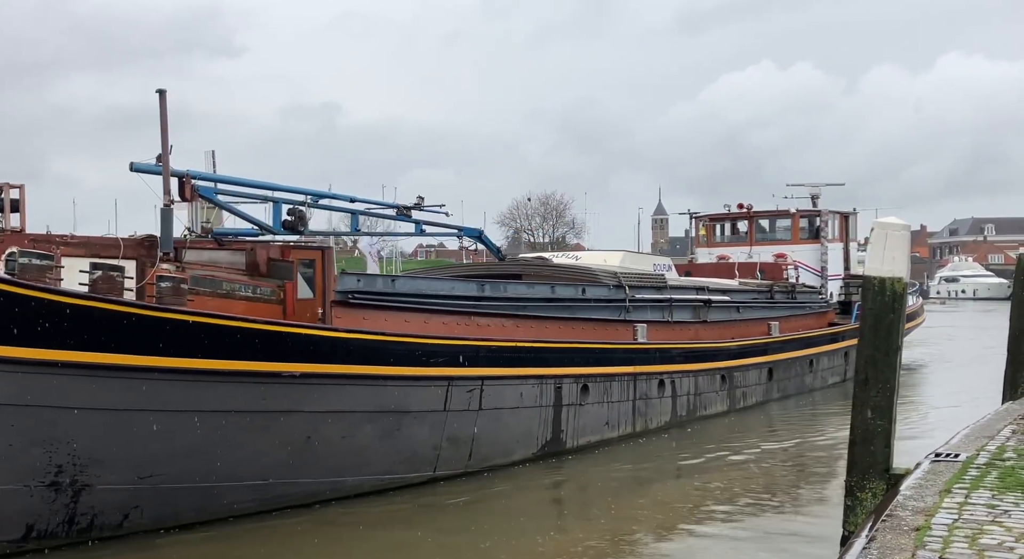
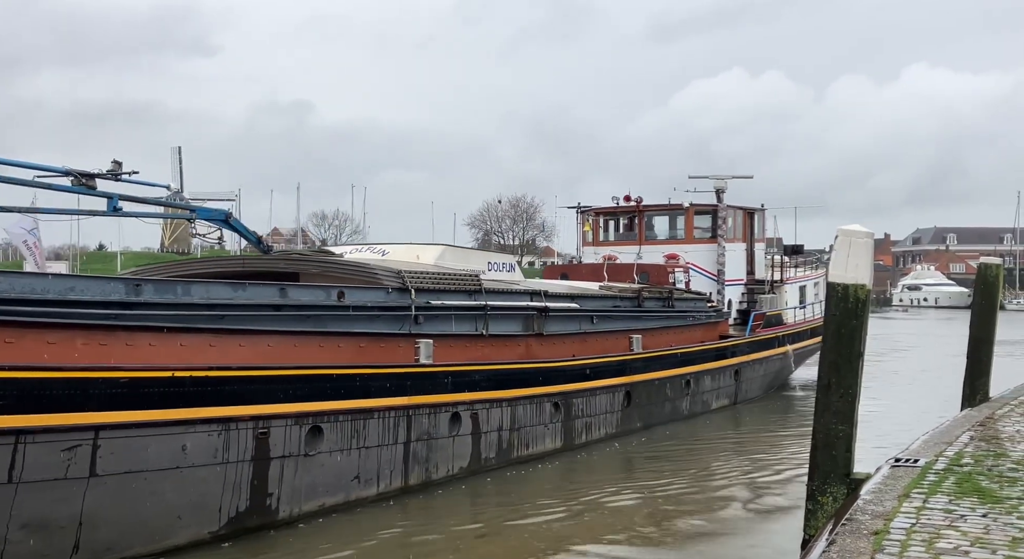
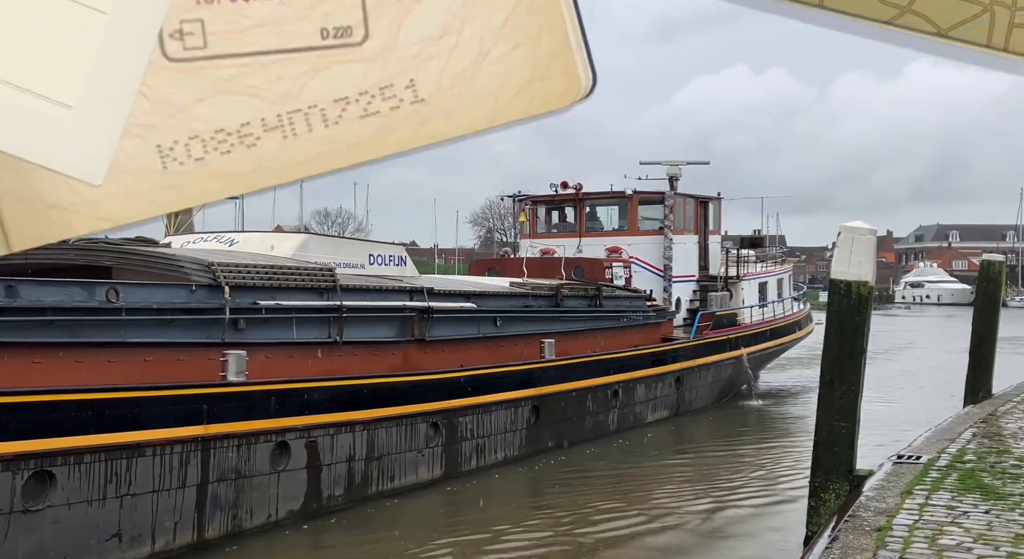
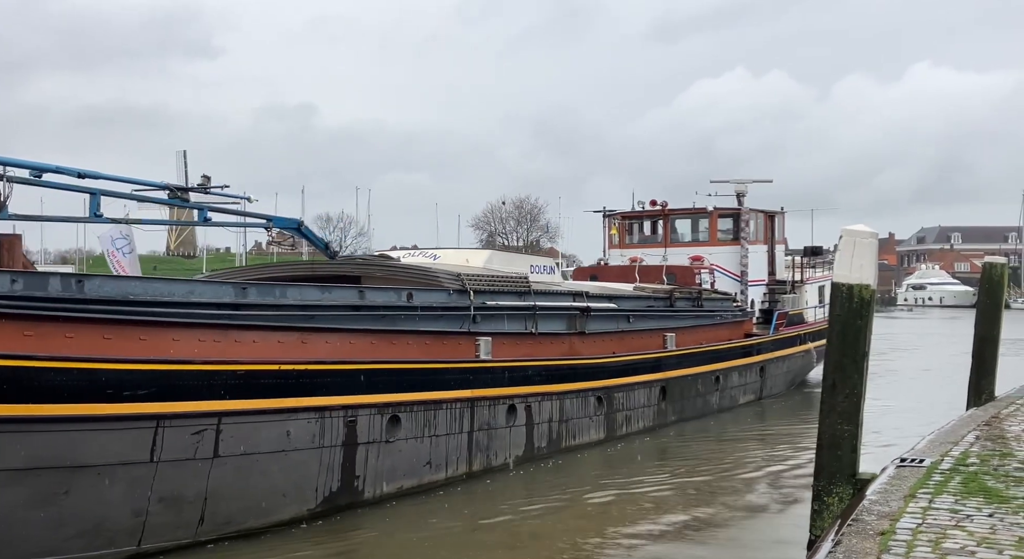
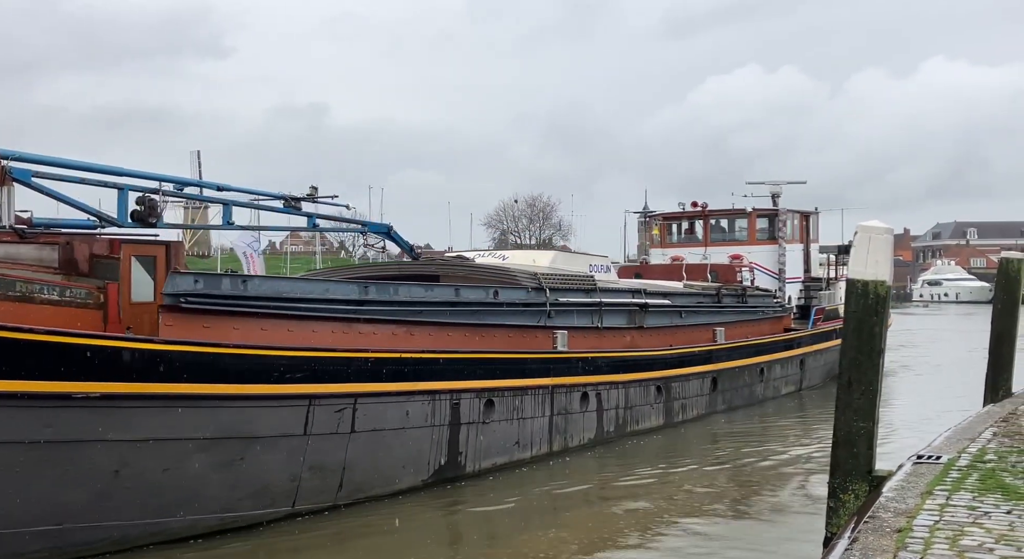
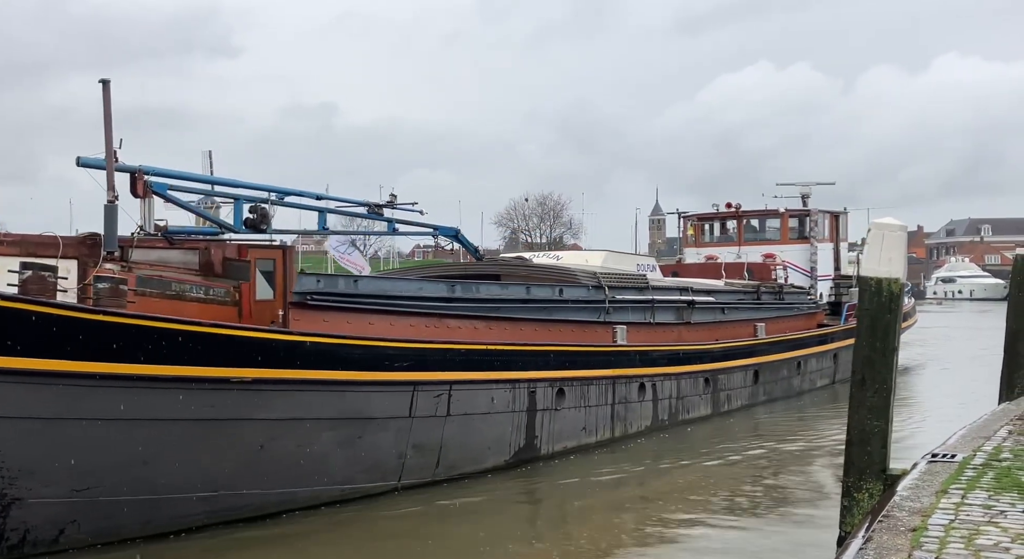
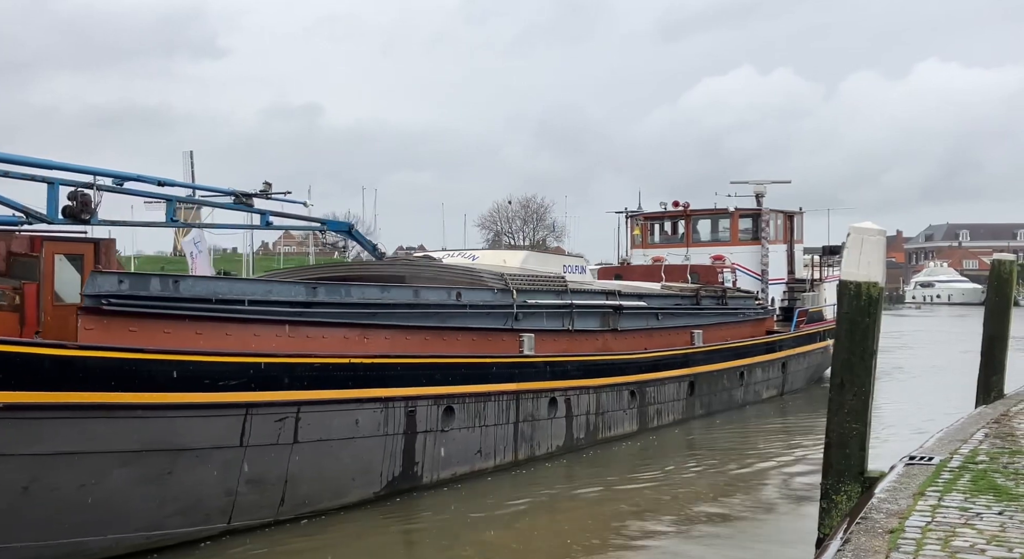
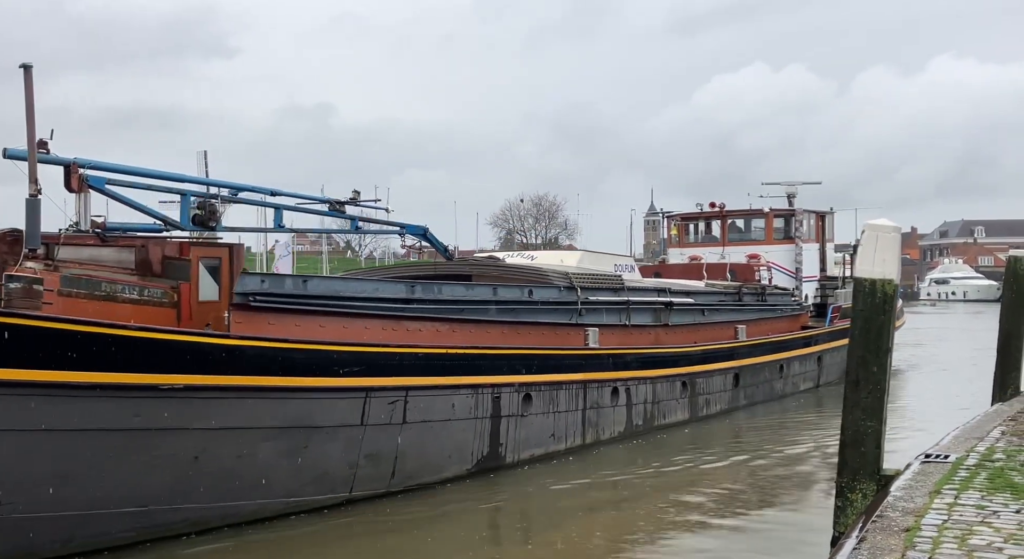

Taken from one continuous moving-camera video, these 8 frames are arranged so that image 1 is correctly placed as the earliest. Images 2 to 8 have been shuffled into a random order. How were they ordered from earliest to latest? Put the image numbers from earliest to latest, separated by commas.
6, 8, 5, 7, 4, 2, 3
